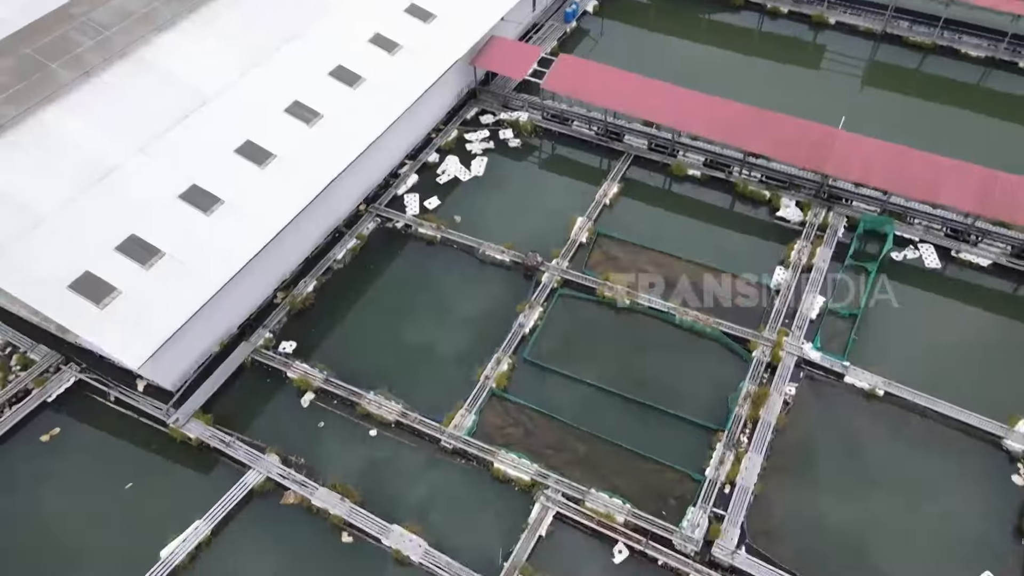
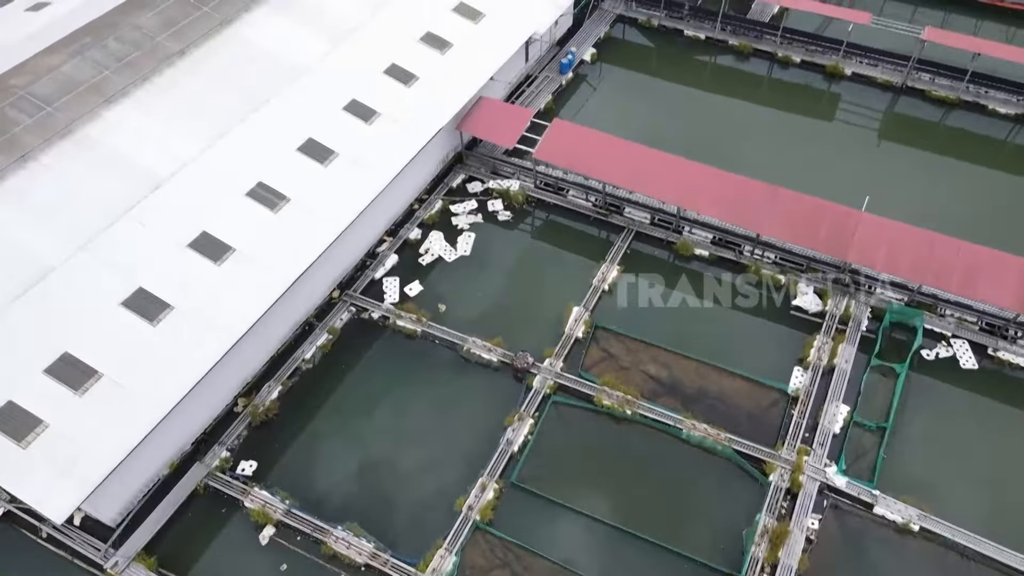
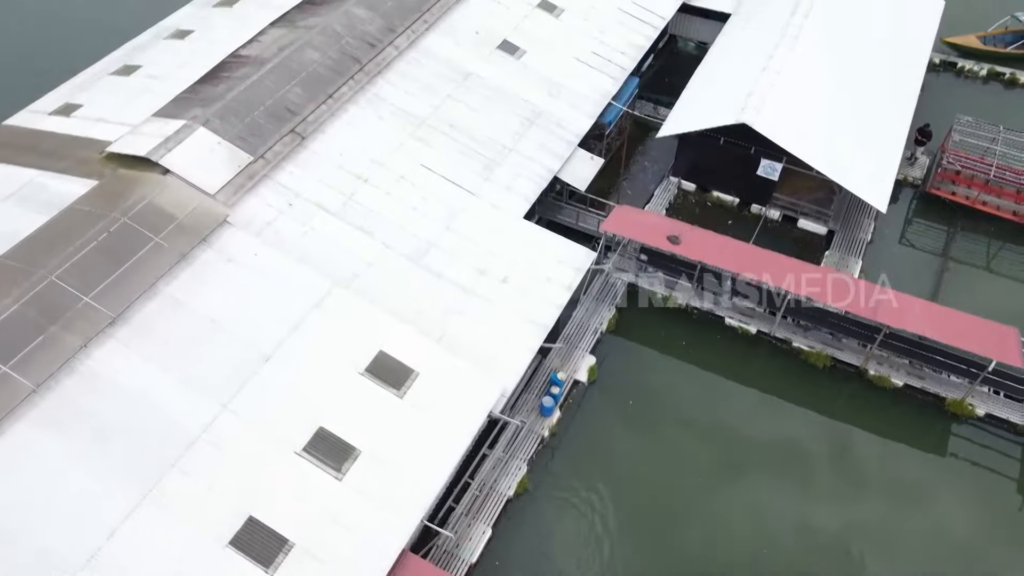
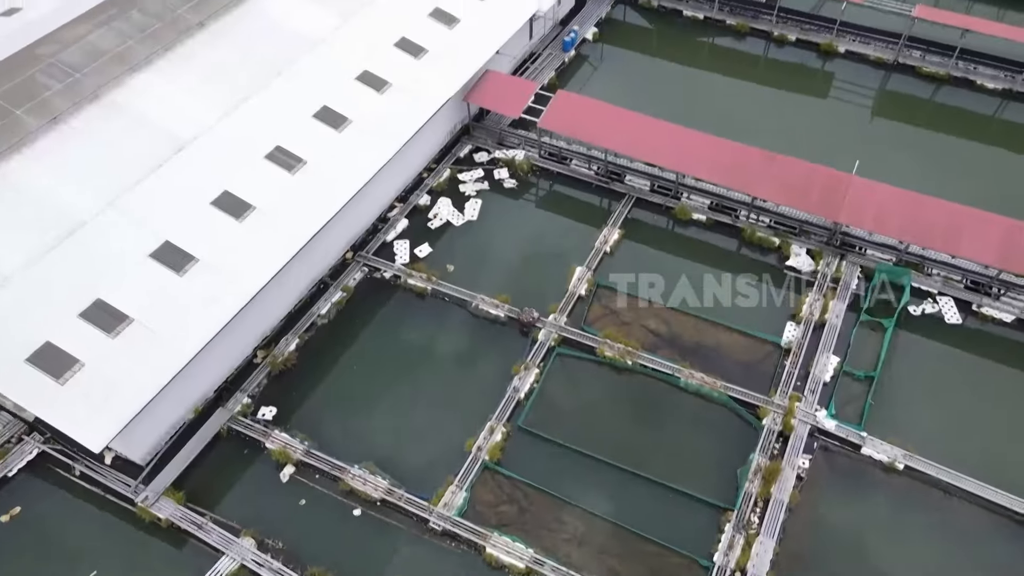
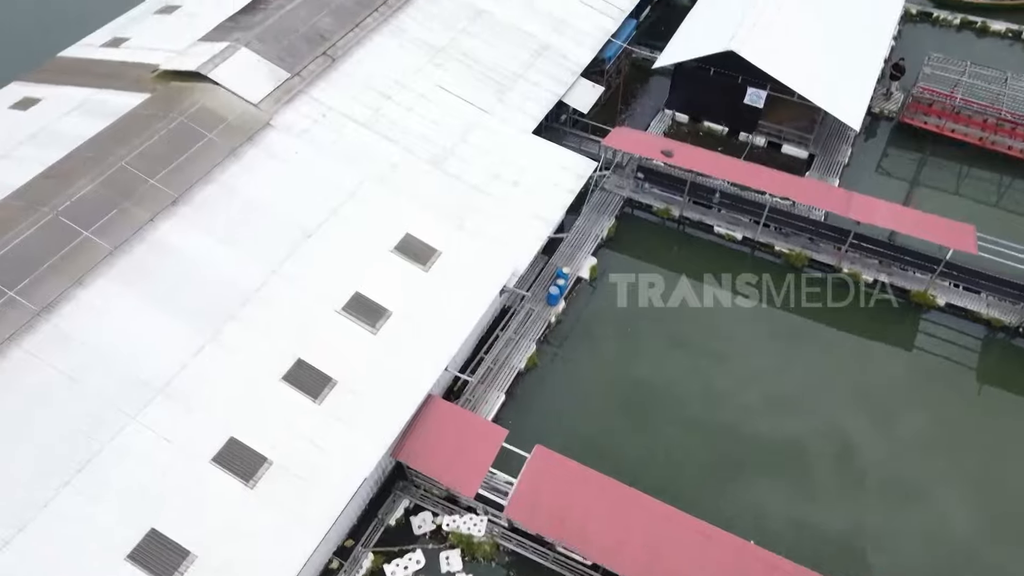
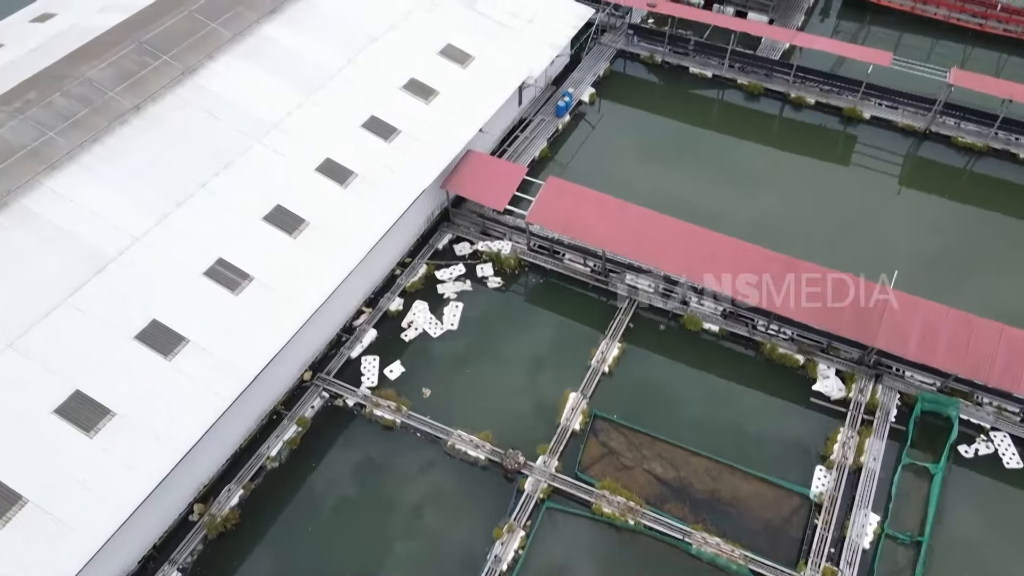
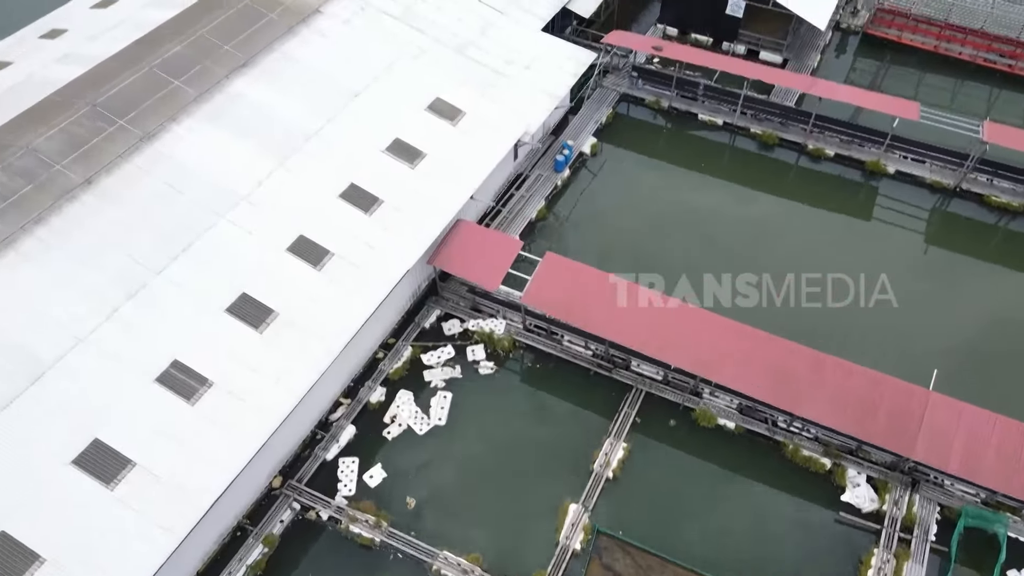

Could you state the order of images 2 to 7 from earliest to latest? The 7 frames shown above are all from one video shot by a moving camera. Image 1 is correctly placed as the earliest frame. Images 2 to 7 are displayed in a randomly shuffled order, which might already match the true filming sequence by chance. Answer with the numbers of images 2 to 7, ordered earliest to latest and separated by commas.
4, 2, 6, 7, 5, 3
